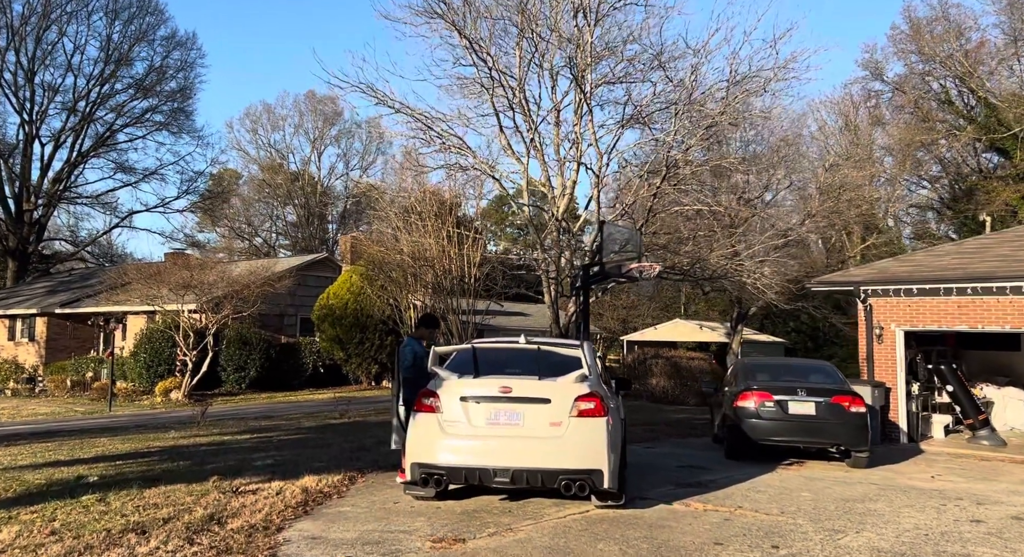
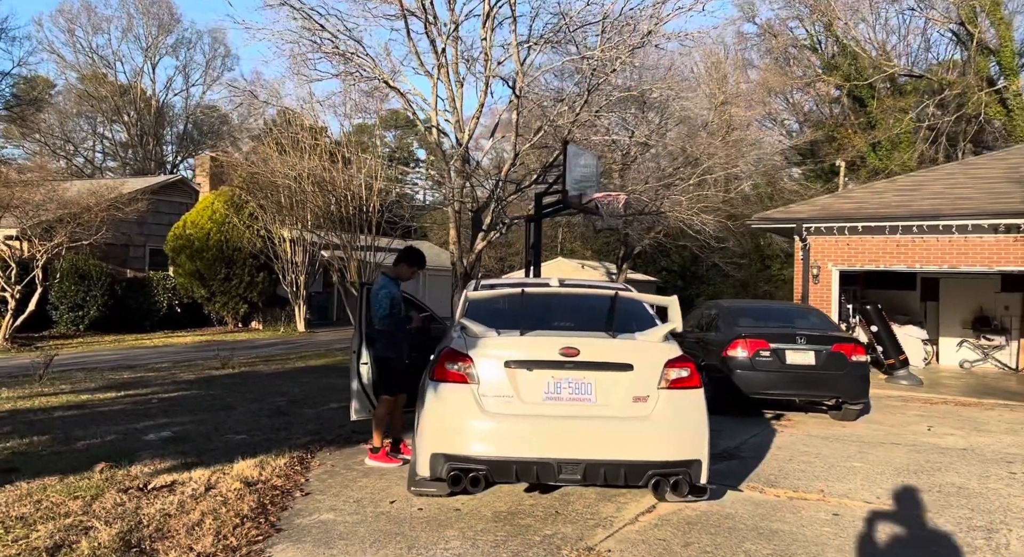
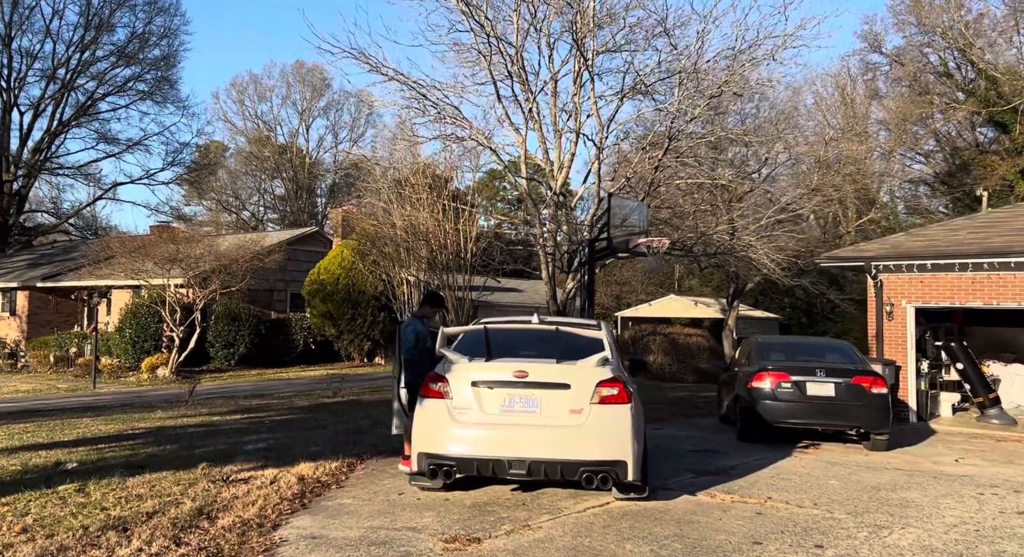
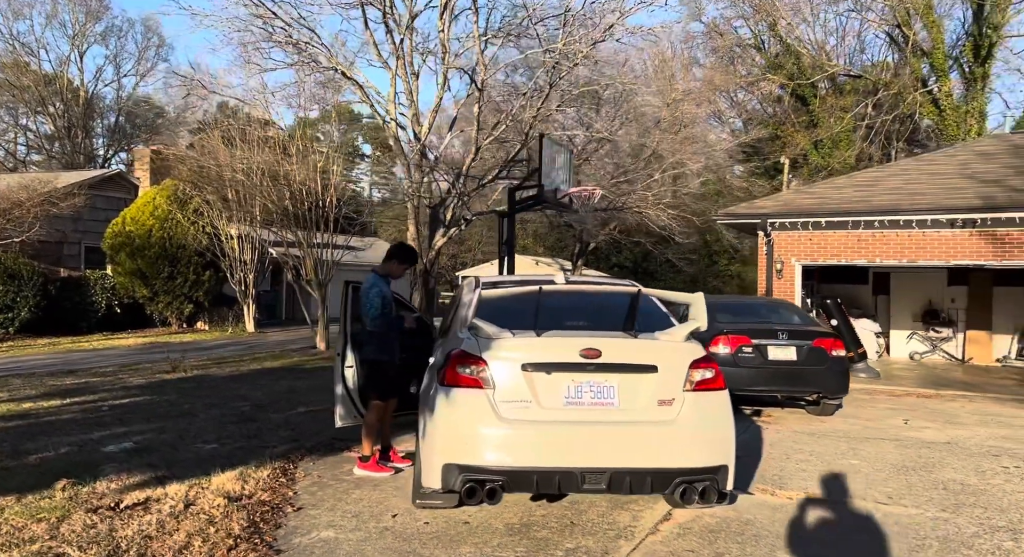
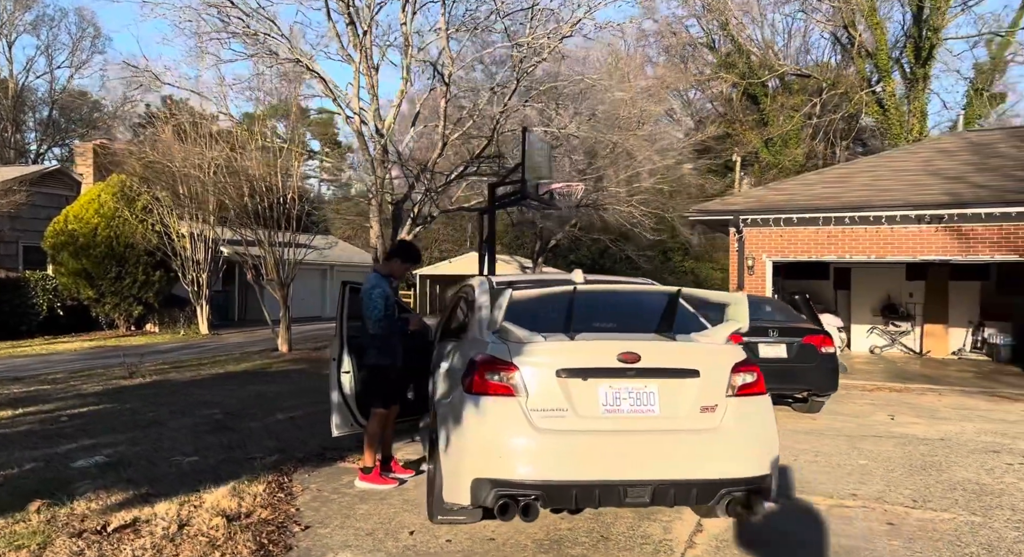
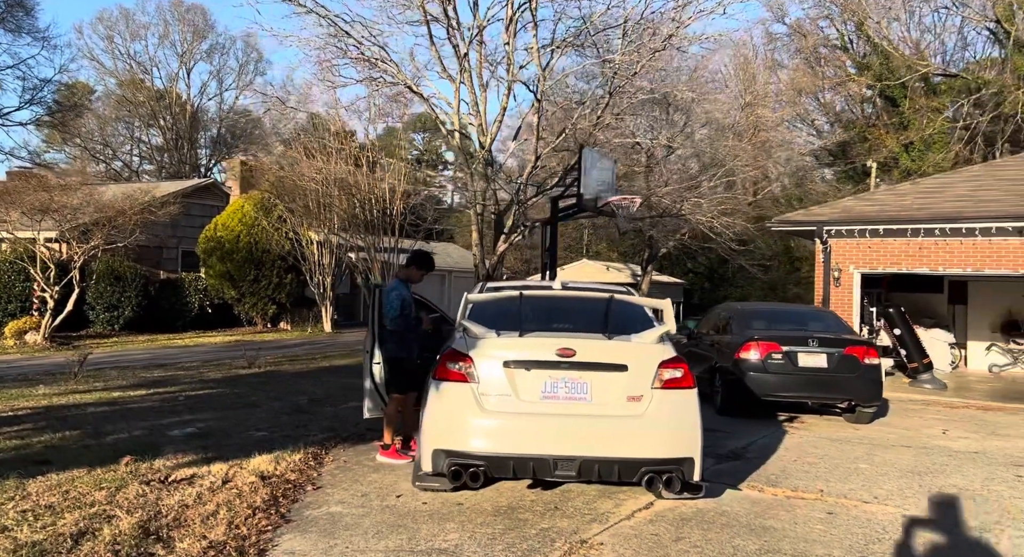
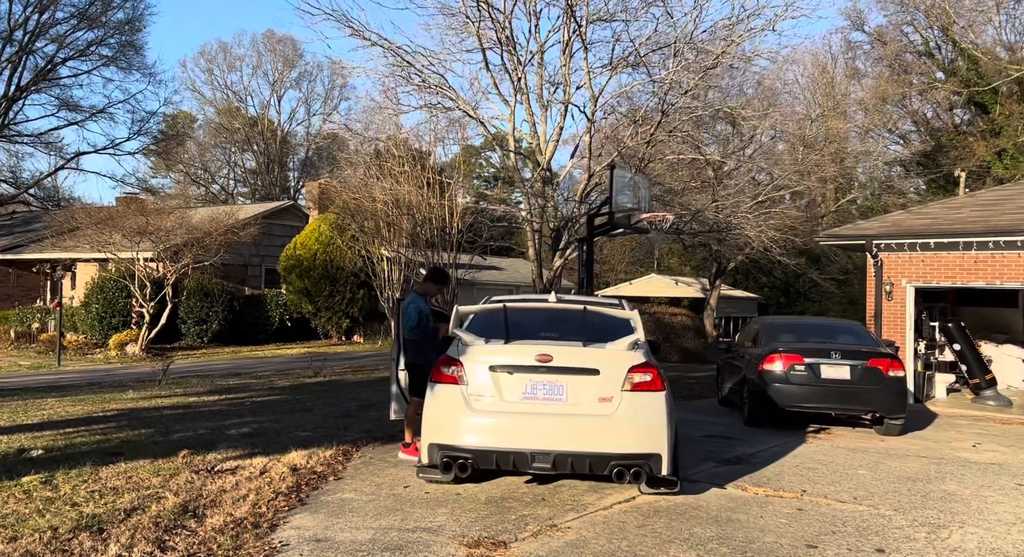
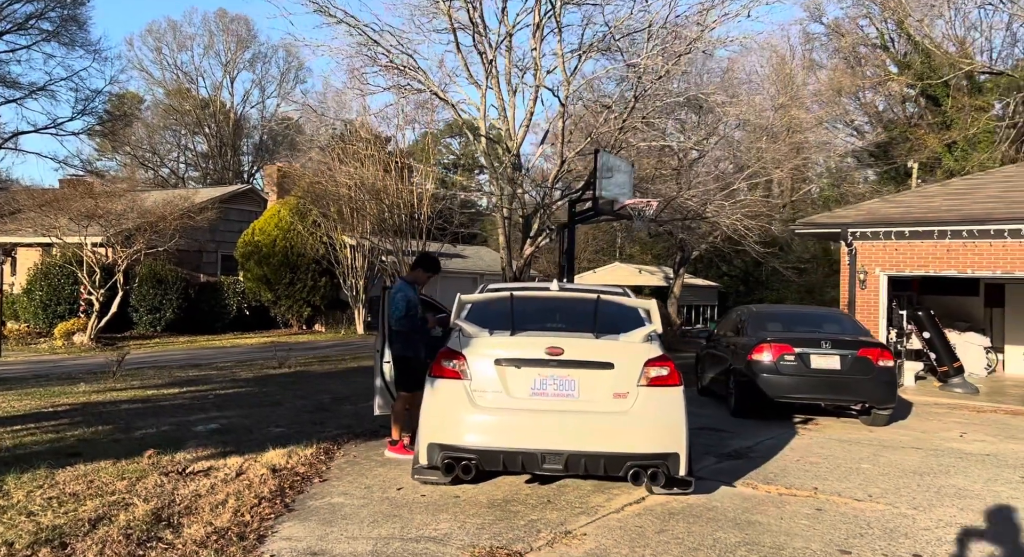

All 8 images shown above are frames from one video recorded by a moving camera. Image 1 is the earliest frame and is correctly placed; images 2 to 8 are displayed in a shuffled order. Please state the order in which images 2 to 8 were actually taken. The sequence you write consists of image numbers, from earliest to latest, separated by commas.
3, 7, 8, 6, 2, 4, 5
